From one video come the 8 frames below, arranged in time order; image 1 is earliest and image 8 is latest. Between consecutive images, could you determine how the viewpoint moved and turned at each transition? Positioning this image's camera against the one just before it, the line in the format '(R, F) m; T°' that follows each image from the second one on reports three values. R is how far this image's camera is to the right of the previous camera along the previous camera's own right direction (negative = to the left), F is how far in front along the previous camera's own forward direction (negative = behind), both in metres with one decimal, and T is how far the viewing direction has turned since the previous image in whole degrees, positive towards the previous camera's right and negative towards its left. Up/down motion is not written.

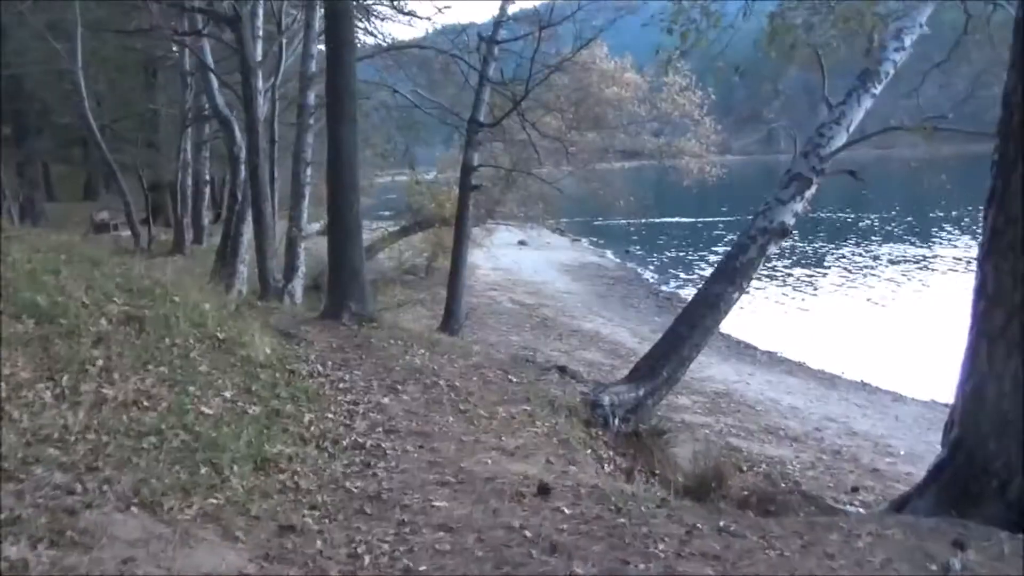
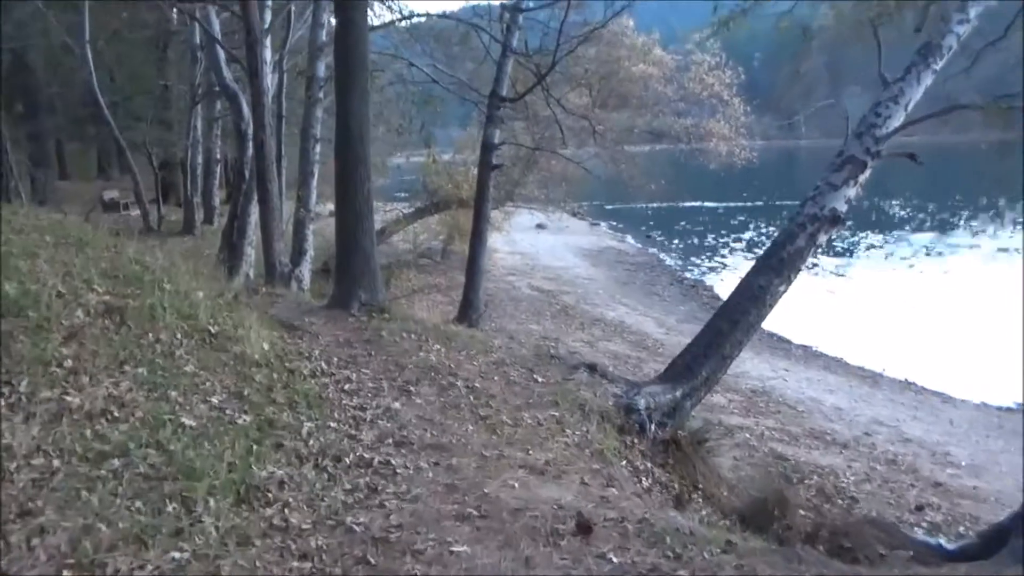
(-0.1, +0.9) m; -1°
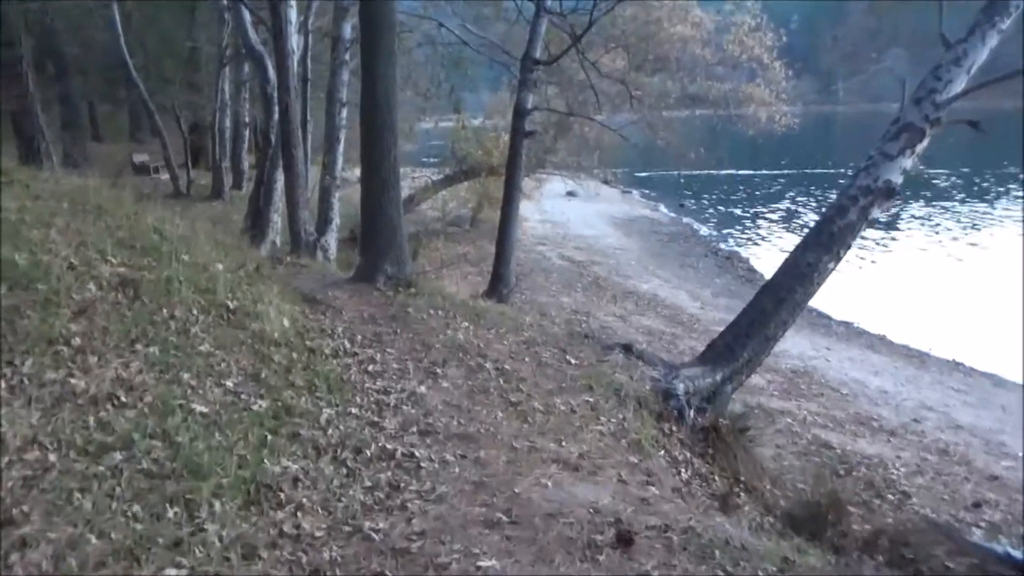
(0.0, +0.4) m; -2°
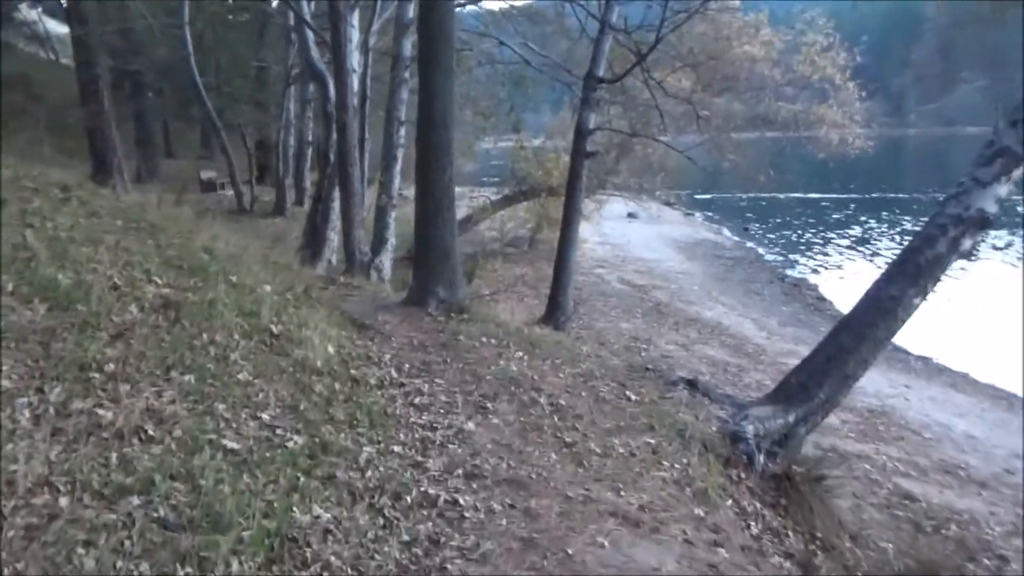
(0.0, +0.4) m; -4°
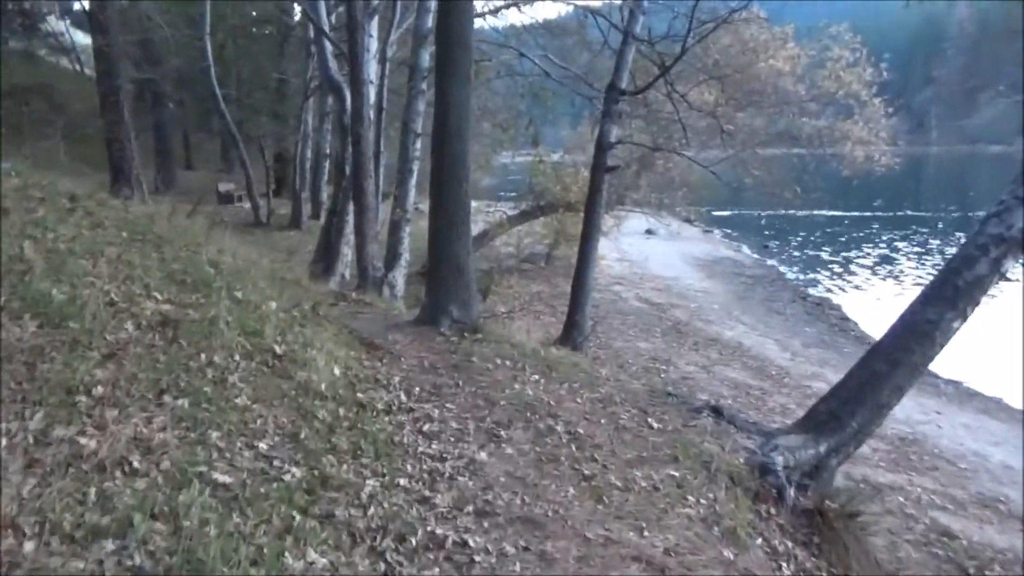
(0.0, +0.4) m; -1°
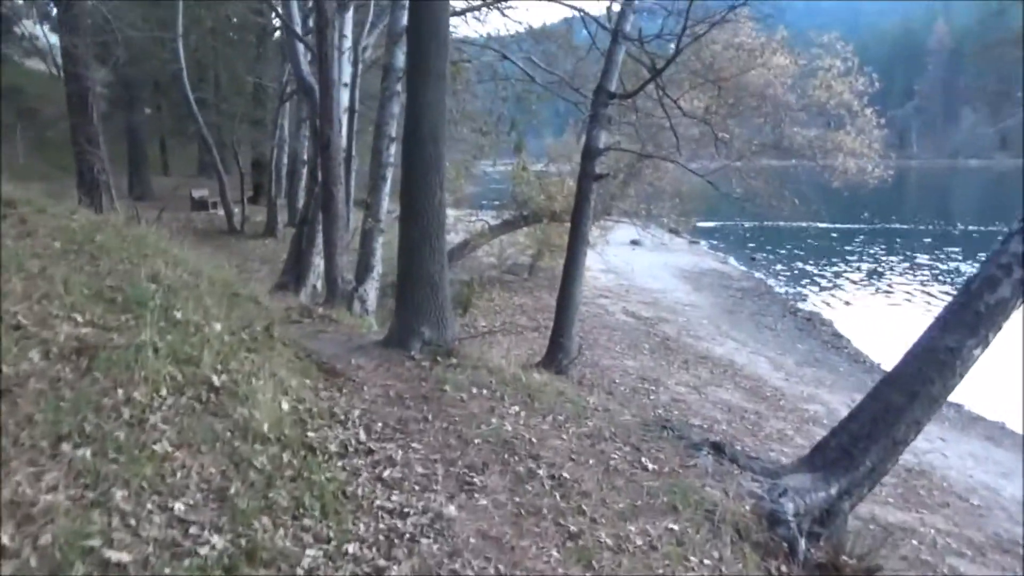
(+0.1, +0.8) m; +1°
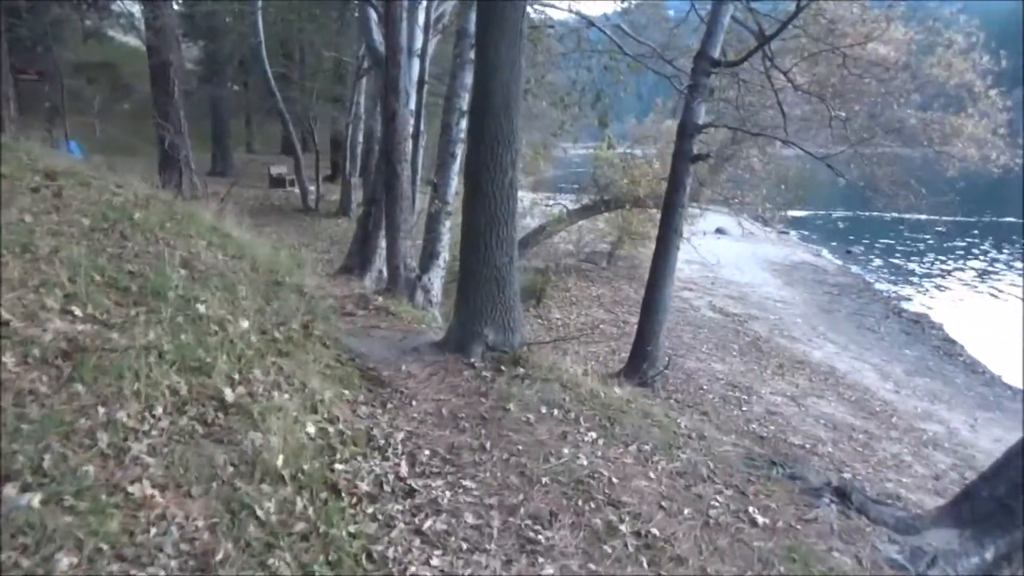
(0.0, +1.1) m; -5°
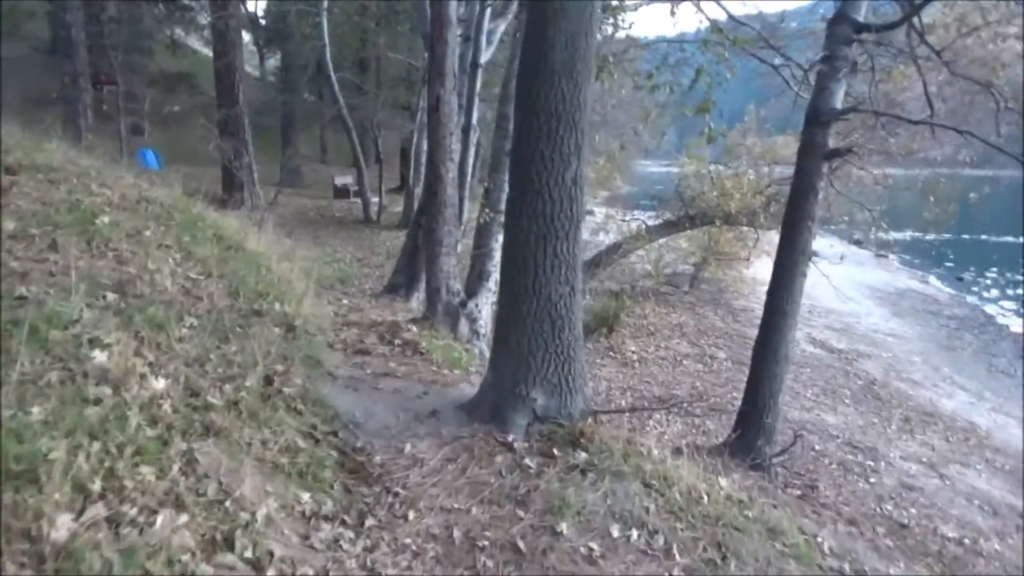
(+0.1, +2.0) m; -5°
